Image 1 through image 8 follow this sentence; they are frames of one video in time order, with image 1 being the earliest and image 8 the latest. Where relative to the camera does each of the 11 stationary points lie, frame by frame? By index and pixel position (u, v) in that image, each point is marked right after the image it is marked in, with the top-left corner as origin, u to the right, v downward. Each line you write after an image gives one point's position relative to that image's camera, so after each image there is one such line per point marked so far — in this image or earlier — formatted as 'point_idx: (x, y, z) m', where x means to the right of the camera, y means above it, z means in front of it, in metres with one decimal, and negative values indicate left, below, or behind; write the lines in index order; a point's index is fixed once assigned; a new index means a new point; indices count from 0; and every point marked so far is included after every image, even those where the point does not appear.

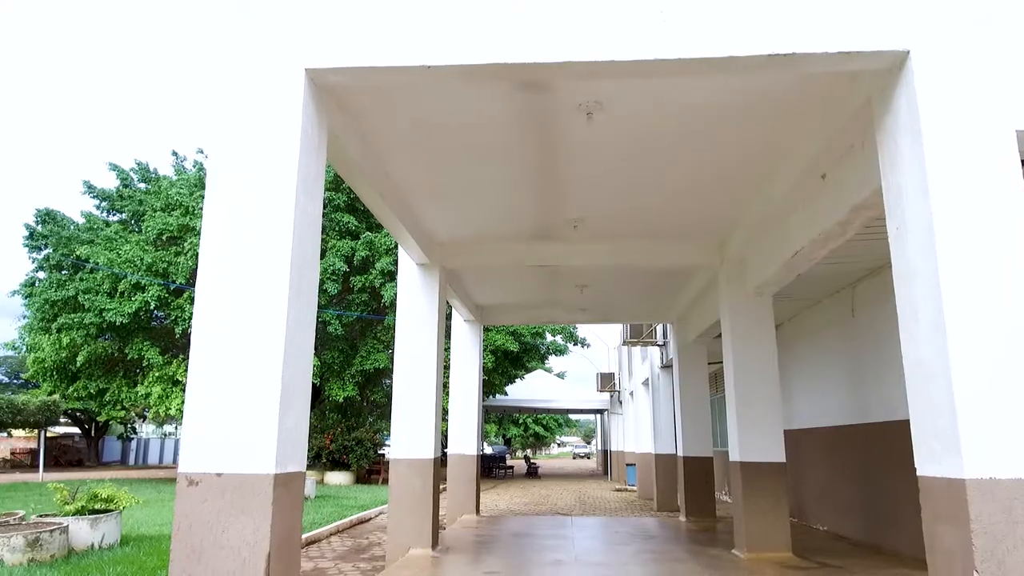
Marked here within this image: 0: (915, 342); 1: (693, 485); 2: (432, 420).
0: (+1.9, -0.3, +3.3) m
1: (+2.4, -2.6, +9.4) m
2: (-0.8, -1.3, +6.7) m
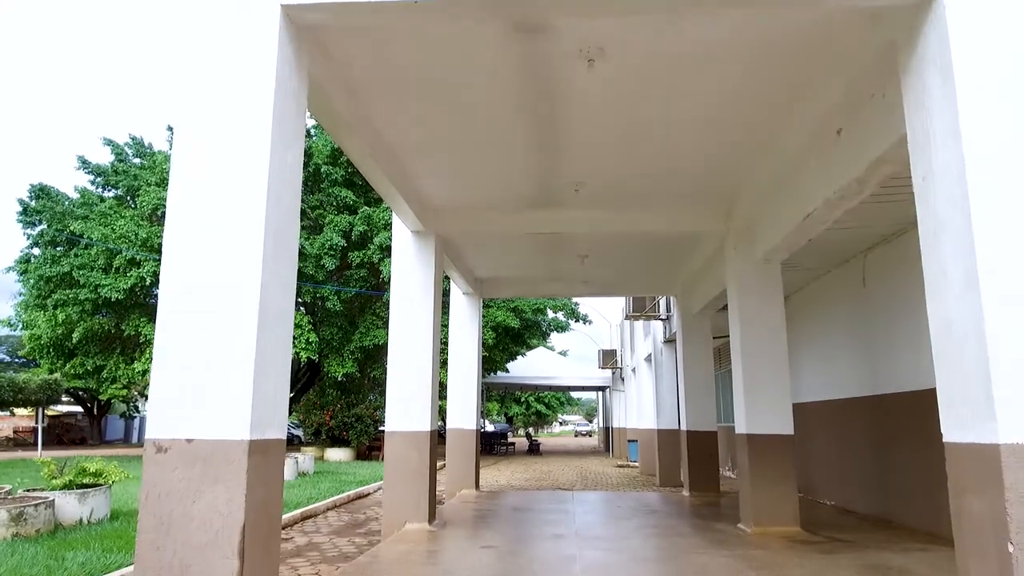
0: (+1.9, 0.0, +3.1) m
1: (+2.4, -2.2, +9.3) m
2: (-0.8, -1.0, +6.5) m
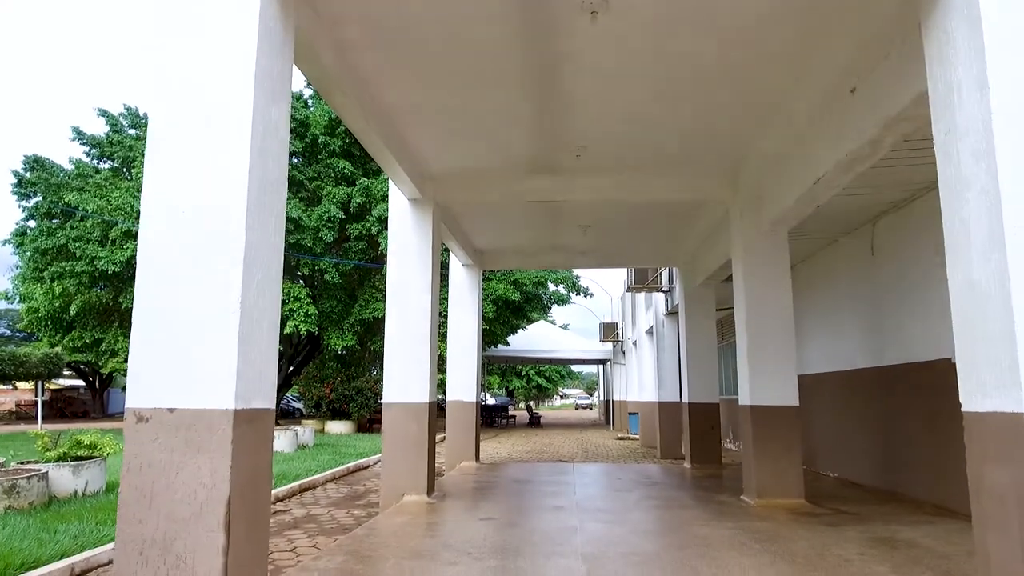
0: (+1.9, +0.1, +2.9) m
1: (+2.4, -1.9, +9.2) m
2: (-0.8, -0.7, +6.4) m
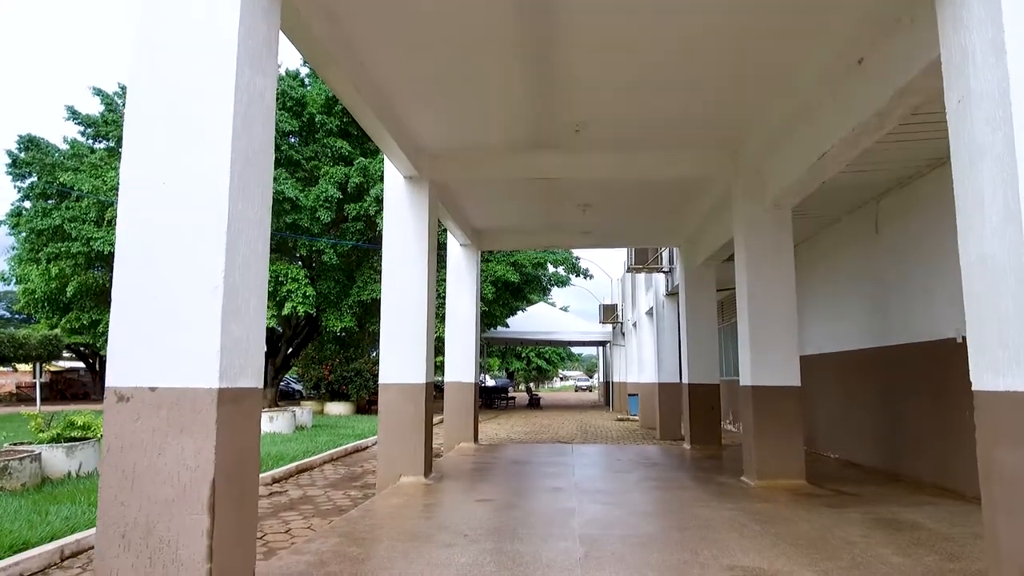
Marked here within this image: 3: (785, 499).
0: (+1.8, +0.2, +2.8) m
1: (+2.4, -1.6, +9.1) m
2: (-0.8, -0.5, +6.3) m
3: (+2.0, -1.6, +5.3) m
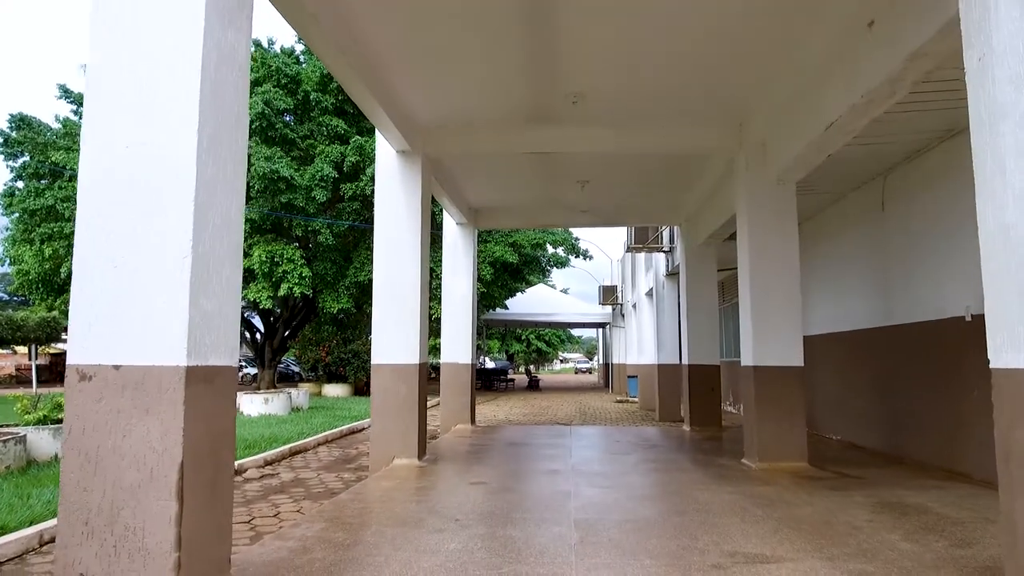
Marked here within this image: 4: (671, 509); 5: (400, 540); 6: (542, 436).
0: (+1.8, +0.3, +2.6) m
1: (+2.4, -1.3, +9.0) m
2: (-0.8, -0.3, +6.1) m
3: (+2.0, -1.4, +5.2) m
4: (+0.9, -1.3, +4.2) m
5: (-0.6, -1.2, +3.5) m
6: (+0.4, -1.7, +8.2) m
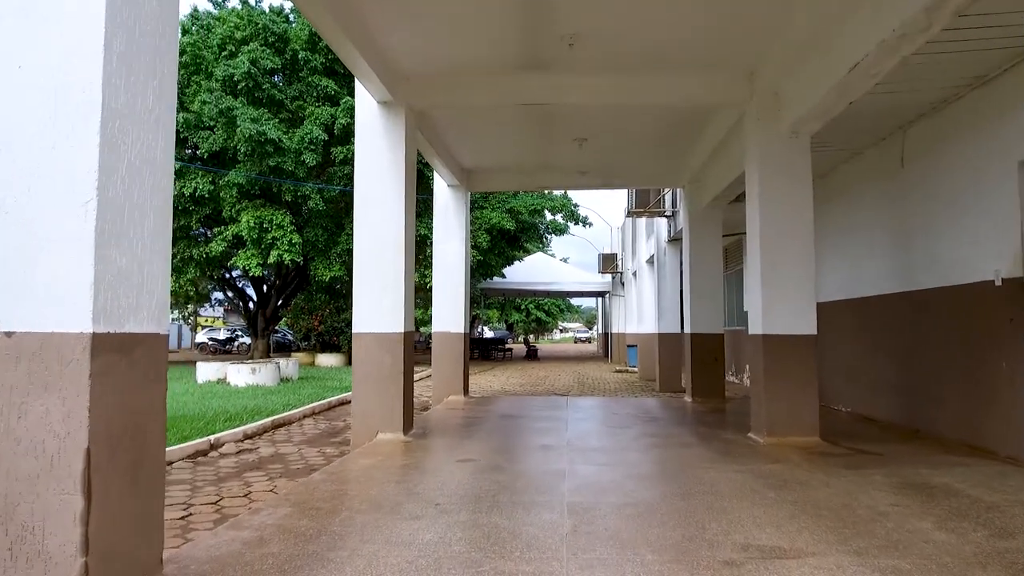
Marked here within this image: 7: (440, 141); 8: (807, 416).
0: (+1.7, +0.5, +2.2) m
1: (+2.3, -0.9, +8.6) m
2: (-0.9, 0.0, +5.7) m
3: (+1.9, -1.2, +4.8) m
4: (+0.9, -1.1, +3.8) m
5: (-0.6, -1.1, +3.1) m
6: (+0.3, -1.3, +7.9) m
7: (-0.7, +1.5, +7.4) m
8: (+2.3, -1.0, +5.5) m
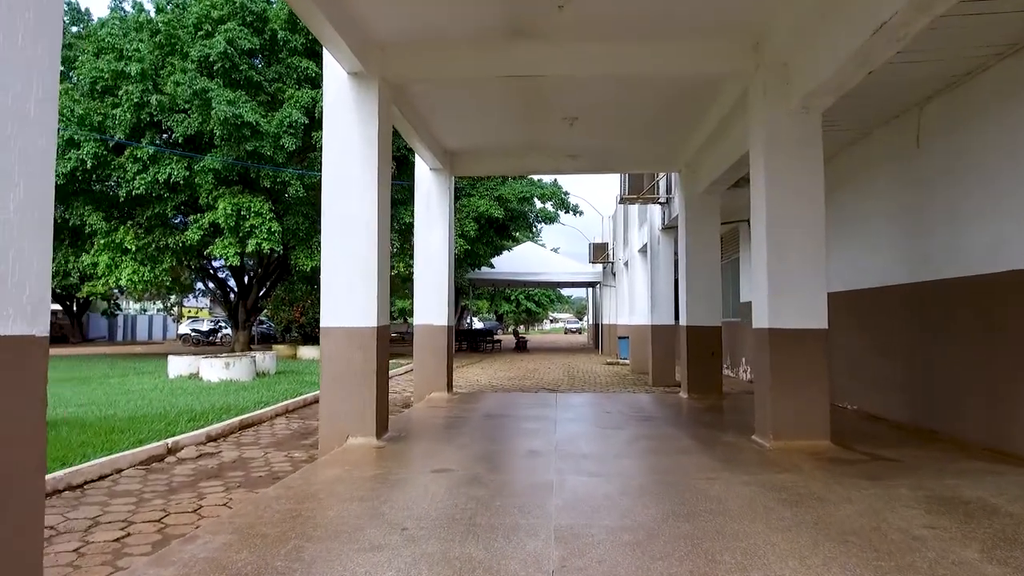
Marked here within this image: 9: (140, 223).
0: (+1.7, +0.5, +1.7) m
1: (+2.1, -0.8, +8.1) m
2: (-1.0, +0.1, +5.2) m
3: (+1.8, -1.1, +4.4) m
4: (+0.8, -1.0, +3.3) m
5: (-0.7, -1.0, +2.6) m
6: (+0.1, -1.2, +7.4) m
7: (-0.9, +1.6, +6.9) m
8: (+2.2, -0.9, +5.0) m
9: (-7.6, +1.3, +14.6) m
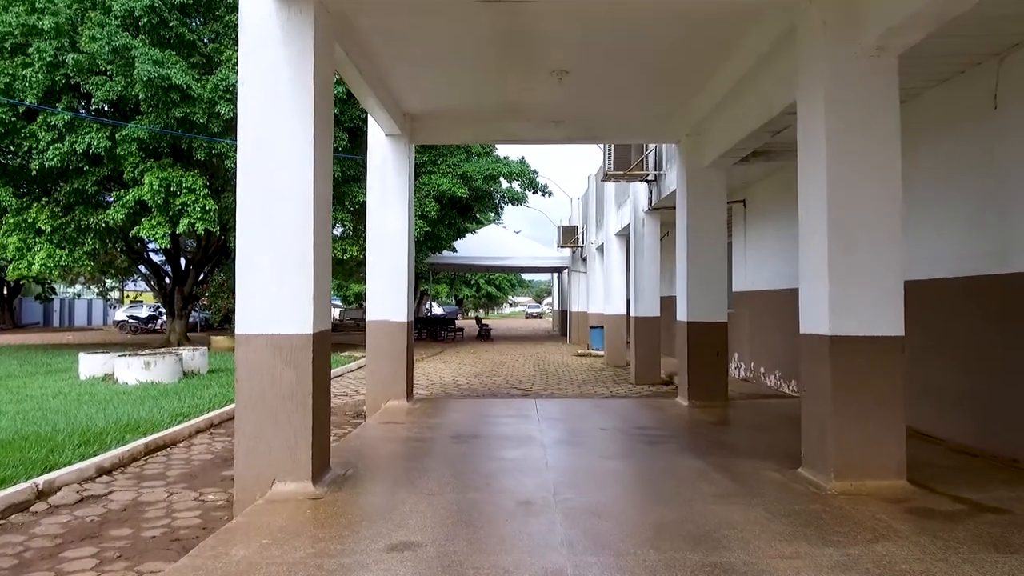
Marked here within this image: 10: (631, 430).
0: (+1.8, +0.4, +0.5) m
1: (+1.9, -0.7, +7.0) m
2: (-1.1, +0.1, +3.9) m
3: (+1.8, -1.1, +3.2) m
4: (+0.8, -1.0, +2.1) m
5: (-0.6, -1.0, +1.3) m
6: (-0.1, -1.1, +6.2) m
7: (-1.1, +1.7, +5.5) m
8: (+2.1, -0.9, +3.9) m
9: (-8.3, +1.6, +12.9) m
10: (+1.0, -1.1, +5.7) m
